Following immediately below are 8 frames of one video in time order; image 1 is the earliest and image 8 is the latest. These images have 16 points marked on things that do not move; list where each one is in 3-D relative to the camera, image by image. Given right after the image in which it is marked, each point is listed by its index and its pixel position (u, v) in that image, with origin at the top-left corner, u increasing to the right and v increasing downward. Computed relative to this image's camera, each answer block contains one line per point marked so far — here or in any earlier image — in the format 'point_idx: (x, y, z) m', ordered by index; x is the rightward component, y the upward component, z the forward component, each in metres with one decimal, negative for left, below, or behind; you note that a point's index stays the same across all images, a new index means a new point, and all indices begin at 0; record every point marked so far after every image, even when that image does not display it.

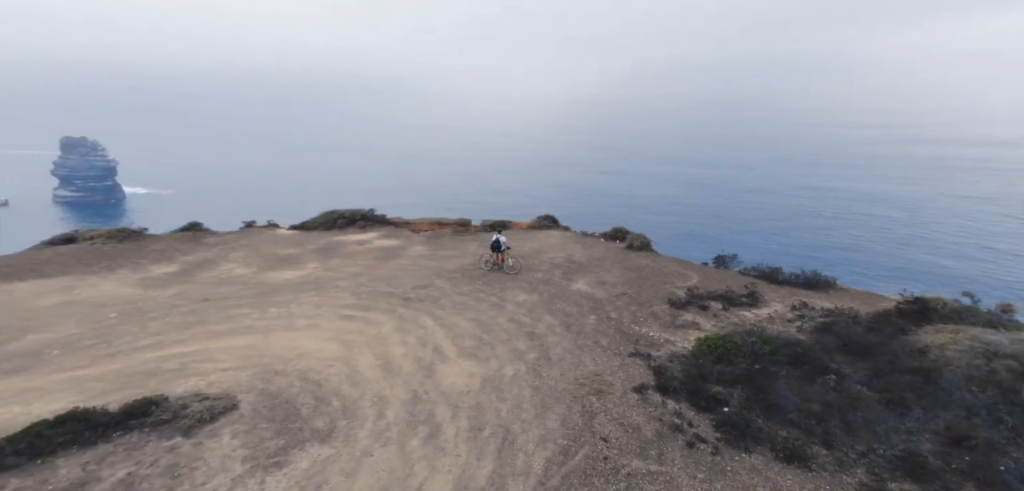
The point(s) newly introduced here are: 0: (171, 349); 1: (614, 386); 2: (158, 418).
0: (-8.6, -2.6, +11.6) m
1: (+2.6, -3.6, +11.1) m
2: (-6.2, -3.0, +8.1) m
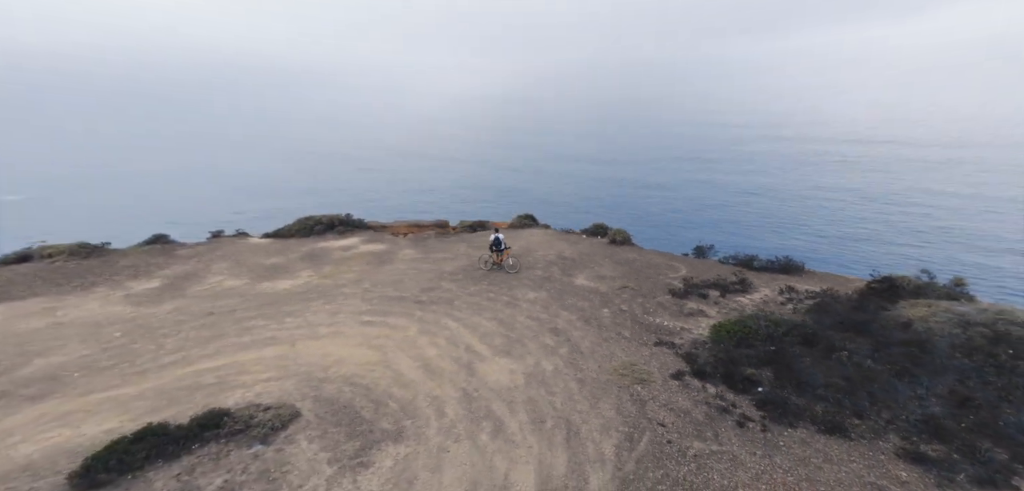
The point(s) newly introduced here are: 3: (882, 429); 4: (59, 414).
0: (-7.5, -2.9, +11.0) m
1: (+3.7, -3.3, +11.4) m
2: (-4.9, -3.2, +7.7) m
3: (+8.6, -4.3, +10.4) m
4: (-8.6, -3.2, +8.8) m
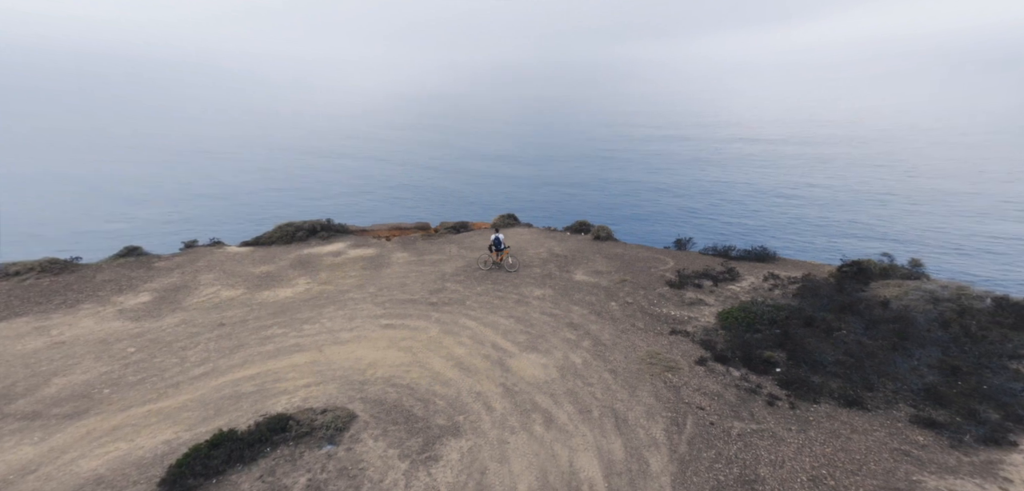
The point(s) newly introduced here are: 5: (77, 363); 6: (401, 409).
0: (-6.6, -3.1, +10.7) m
1: (+4.5, -3.1, +11.9) m
2: (-3.7, -3.3, +7.6) m
3: (+9.6, -3.9, +11.3) m
4: (-7.5, -3.4, +8.5) m
5: (-10.8, -2.9, +11.2) m
6: (-2.3, -3.4, +8.9) m
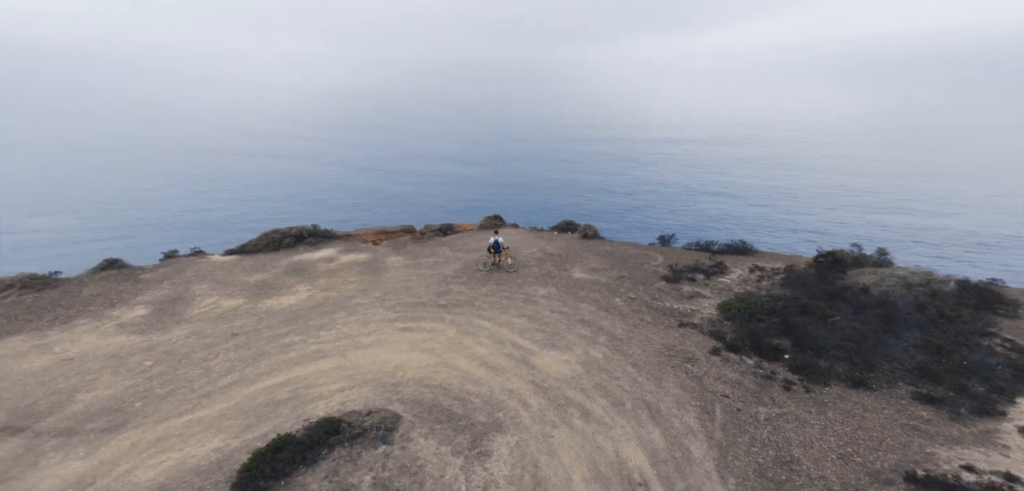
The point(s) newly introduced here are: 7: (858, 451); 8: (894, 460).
0: (-5.9, -3.2, +10.7) m
1: (+5.2, -3.0, +12.5) m
2: (-2.8, -3.3, +7.7) m
3: (+10.3, -3.6, +12.1) m
4: (-6.6, -3.6, +8.4) m
5: (-10.1, -3.3, +10.9) m
6: (-1.4, -3.4, +9.1) m
7: (+6.7, -4.0, +8.4) m
8: (+7.3, -4.1, +8.2) m
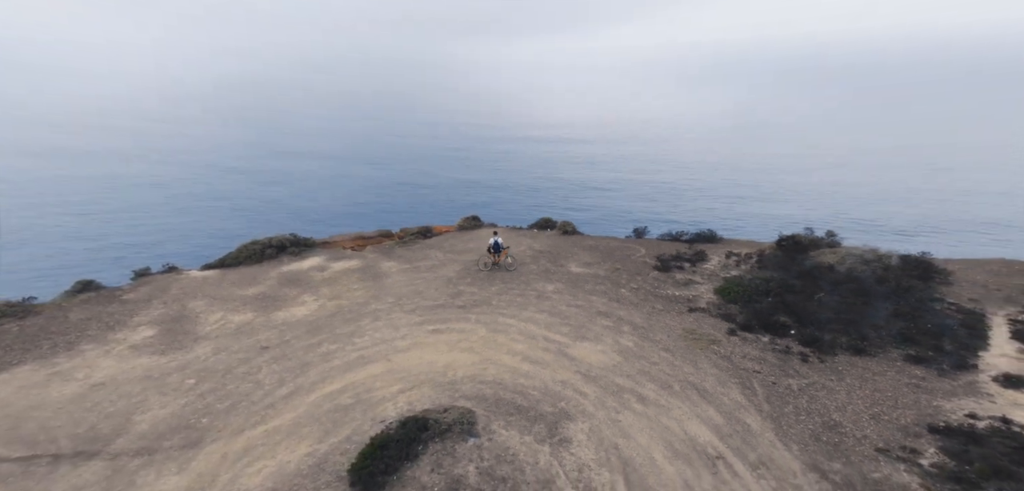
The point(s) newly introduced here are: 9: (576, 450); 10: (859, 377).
0: (-4.6, -3.5, +10.9) m
1: (+6.2, -2.7, +13.6) m
2: (-1.3, -3.5, +8.2) m
3: (+11.4, -3.0, +13.7) m
4: (-5.1, -3.9, +8.5) m
5: (-8.8, -3.7, +10.7) m
6: (0.0, -3.5, +9.7) m
7: (+8.2, -3.6, +9.7) m
8: (+8.8, -3.7, +9.6) m
9: (+1.3, -3.8, +8.1) m
10: (+8.8, -3.3, +11.2) m
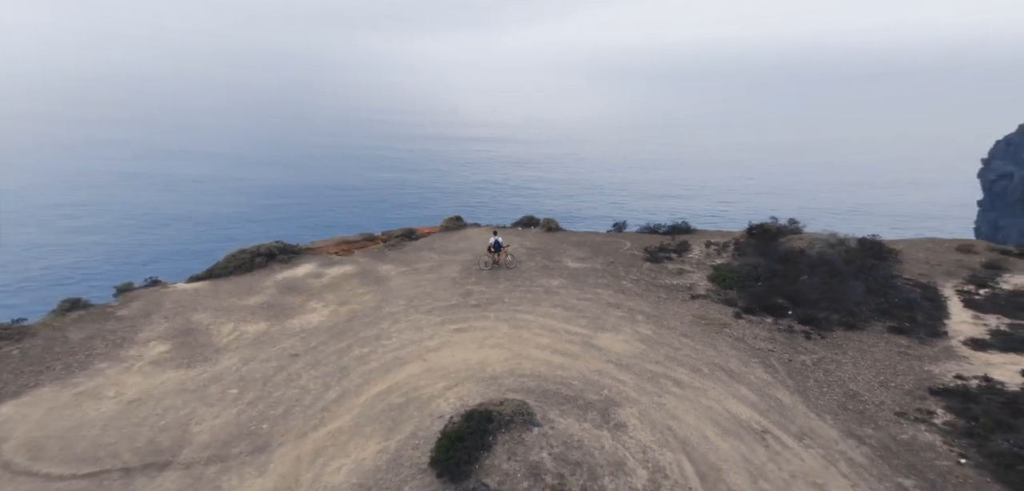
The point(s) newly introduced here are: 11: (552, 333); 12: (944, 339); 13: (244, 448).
0: (-3.6, -3.7, +11.3) m
1: (+7.0, -2.4, +14.8) m
2: (-0.1, -3.5, +8.8) m
3: (+12.1, -2.5, +15.2) m
4: (-3.9, -4.1, +8.9) m
5: (-7.8, -4.1, +10.9) m
6: (+1.0, -3.5, +10.4) m
7: (+9.2, -3.3, +11.0) m
8: (+9.8, -3.3, +10.9) m
9: (+2.4, -3.7, +8.9) m
10: (+9.7, -2.9, +12.5) m
11: (+1.3, -2.9, +14.6) m
12: (+13.8, -2.9, +14.2) m
13: (-5.5, -4.2, +9.2) m
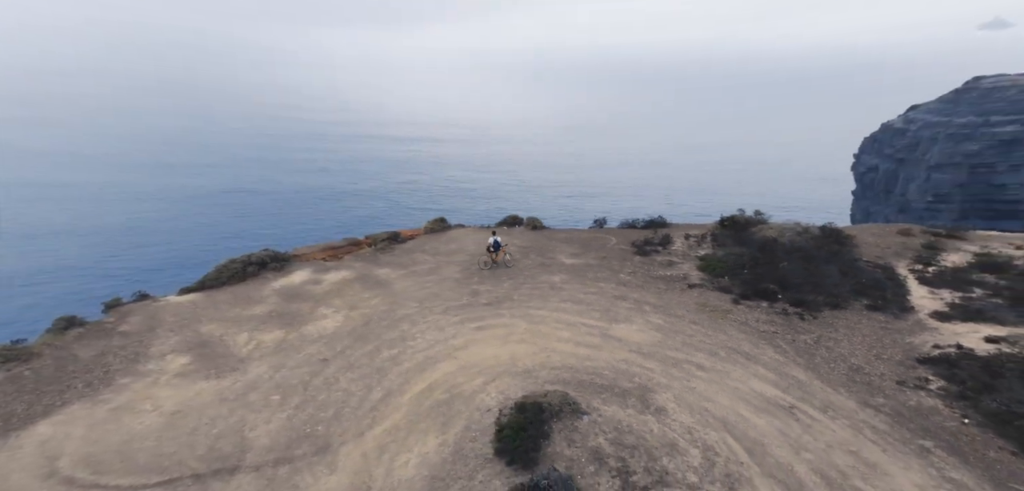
0: (-2.7, -3.8, +12.0) m
1: (+7.6, -2.1, +16.1) m
2: (+0.9, -3.5, +9.7) m
3: (+12.7, -2.1, +16.7) m
4: (-2.9, -4.3, +9.6) m
5: (-6.8, -4.4, +11.3) m
6: (+2.0, -3.5, +11.4) m
7: (+10.1, -2.9, +12.4) m
8: (+10.7, -2.9, +12.3) m
9: (+3.5, -3.7, +10.0) m
10: (+10.5, -2.5, +14.0) m
11: (+1.9, -2.8, +15.5) m
12: (+14.4, -2.4, +15.8) m
13: (-4.5, -4.4, +9.8) m
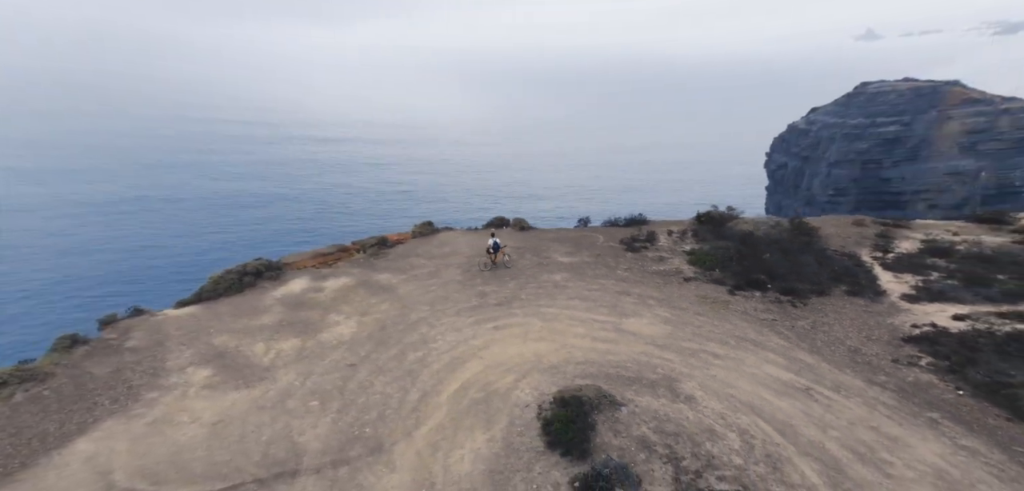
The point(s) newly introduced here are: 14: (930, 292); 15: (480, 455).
0: (-1.9, -4.1, +12.7) m
1: (+8.2, -2.0, +17.3) m
2: (+1.8, -3.7, +10.7) m
3: (+13.2, -1.7, +18.2) m
4: (-1.9, -4.6, +10.4) m
5: (-6.0, -4.8, +11.9) m
6: (+2.8, -3.5, +12.4) m
7: (+10.8, -2.7, +13.8) m
8: (+11.5, -2.7, +13.8) m
9: (+4.4, -3.7, +11.0) m
10: (+11.1, -2.3, +15.4) m
11: (+2.5, -2.9, +16.5) m
12: (+15.0, -2.0, +17.4) m
13: (-3.5, -4.7, +10.5) m
14: (+16.9, -1.9, +17.8) m
15: (-0.8, -4.5, +9.9) m
